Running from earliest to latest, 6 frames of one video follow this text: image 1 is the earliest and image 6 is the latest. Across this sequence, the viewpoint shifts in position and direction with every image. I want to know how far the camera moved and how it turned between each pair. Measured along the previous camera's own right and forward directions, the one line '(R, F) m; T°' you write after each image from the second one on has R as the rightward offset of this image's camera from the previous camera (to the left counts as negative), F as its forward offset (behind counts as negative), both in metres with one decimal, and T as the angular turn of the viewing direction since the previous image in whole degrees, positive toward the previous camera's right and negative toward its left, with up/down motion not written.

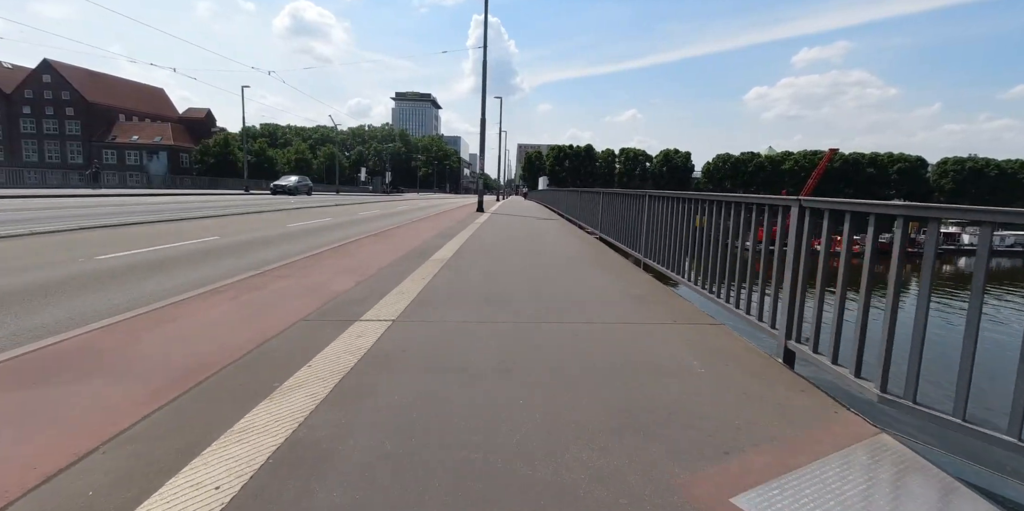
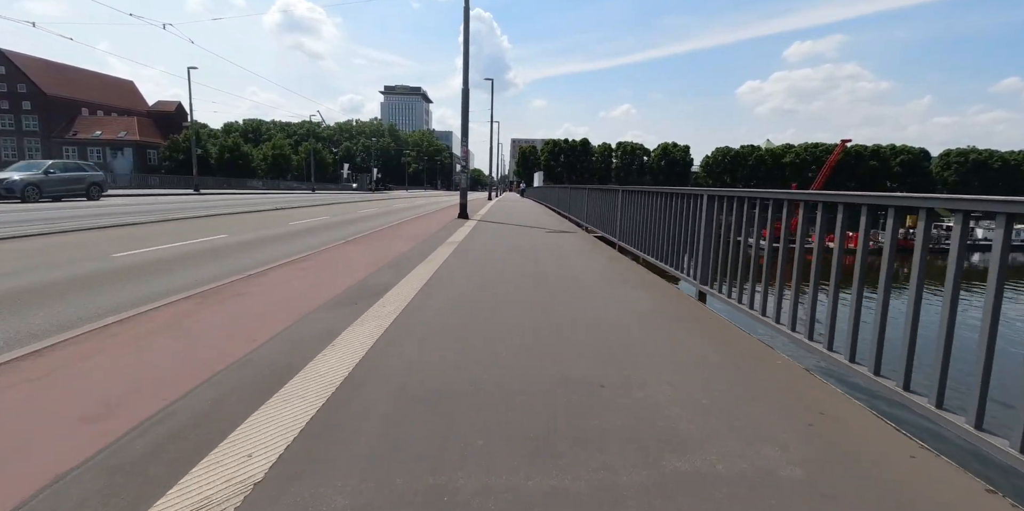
(0.0, +2.5) m; +1°
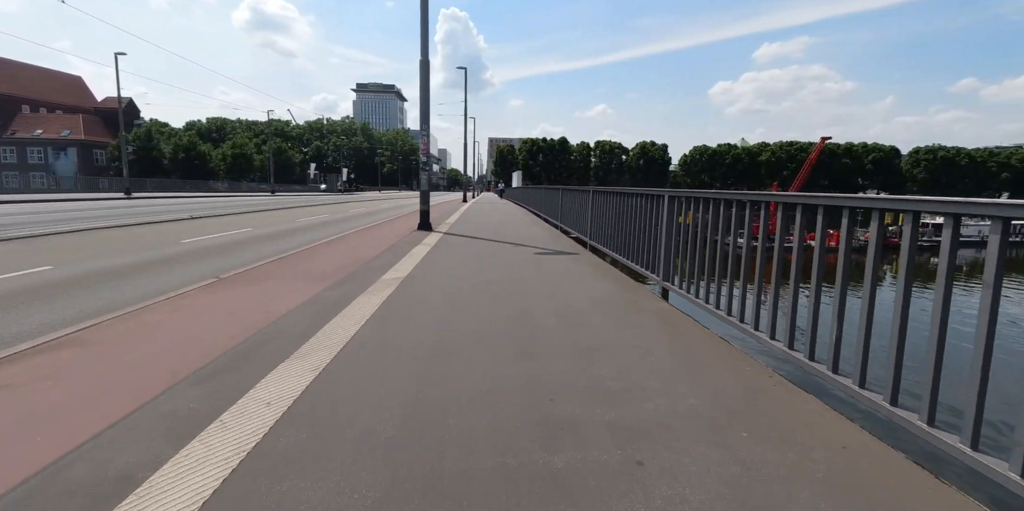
(0.0, +1.4) m; +3°
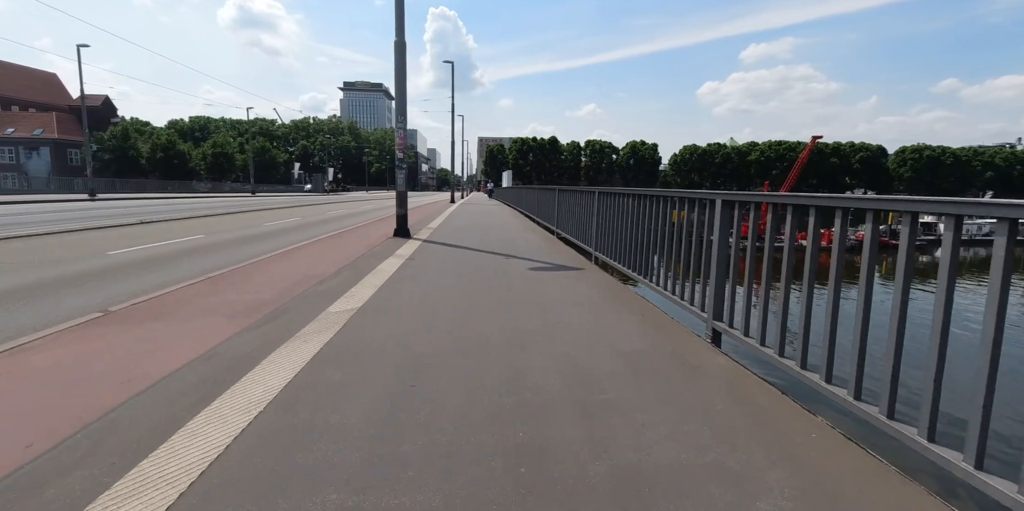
(0.0, +0.6) m; +1°
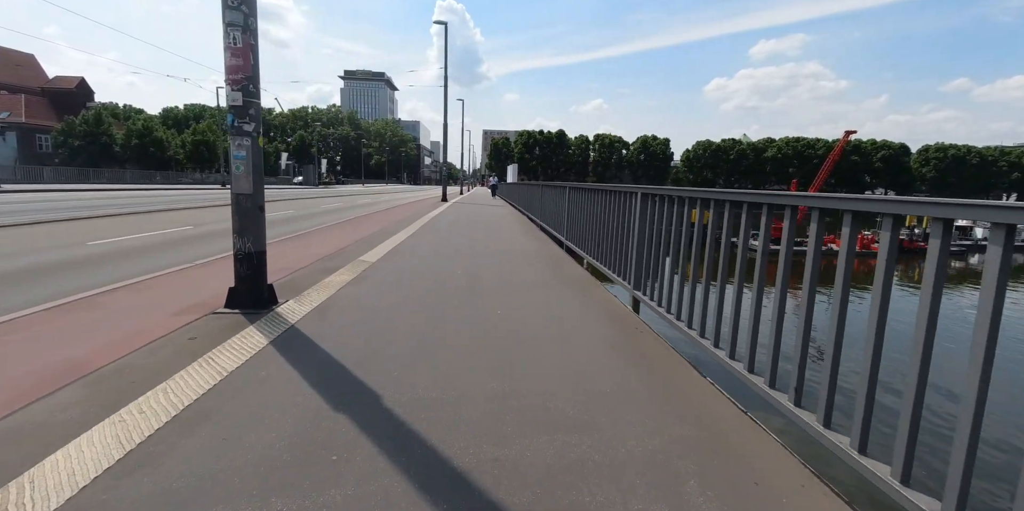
(0.0, +2.5) m; 0°
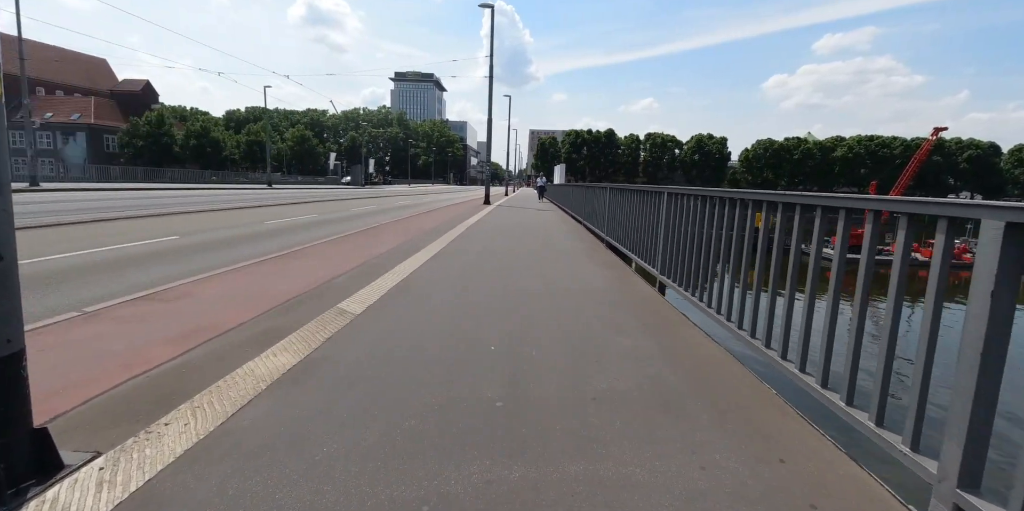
(-0.1, +1.0) m; -5°
